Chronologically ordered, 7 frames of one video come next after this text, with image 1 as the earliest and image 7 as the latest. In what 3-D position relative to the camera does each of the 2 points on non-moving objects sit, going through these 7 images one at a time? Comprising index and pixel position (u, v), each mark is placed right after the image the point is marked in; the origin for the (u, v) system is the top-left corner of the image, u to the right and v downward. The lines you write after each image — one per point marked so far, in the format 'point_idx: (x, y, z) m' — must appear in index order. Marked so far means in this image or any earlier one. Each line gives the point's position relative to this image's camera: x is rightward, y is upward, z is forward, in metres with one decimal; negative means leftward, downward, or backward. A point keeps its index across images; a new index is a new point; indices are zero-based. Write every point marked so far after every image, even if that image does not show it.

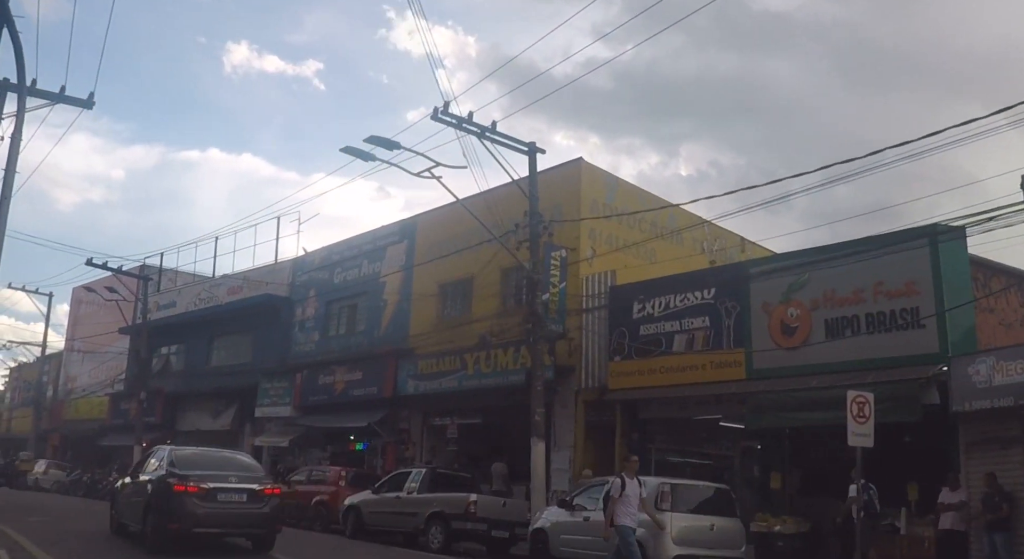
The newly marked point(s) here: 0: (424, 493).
0: (-1.7, -4.1, +17.1) m
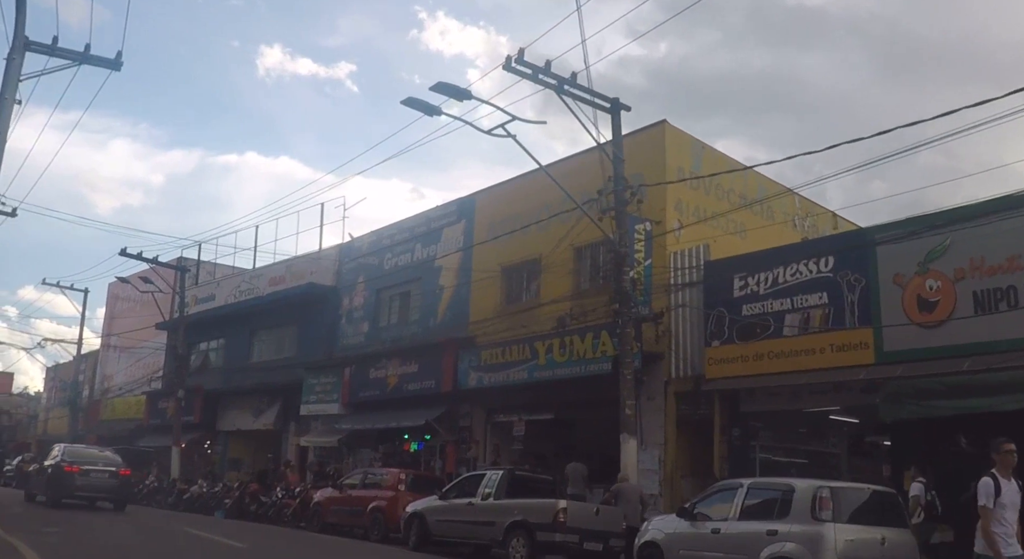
0: (-0.2, -3.6, +14.7) m
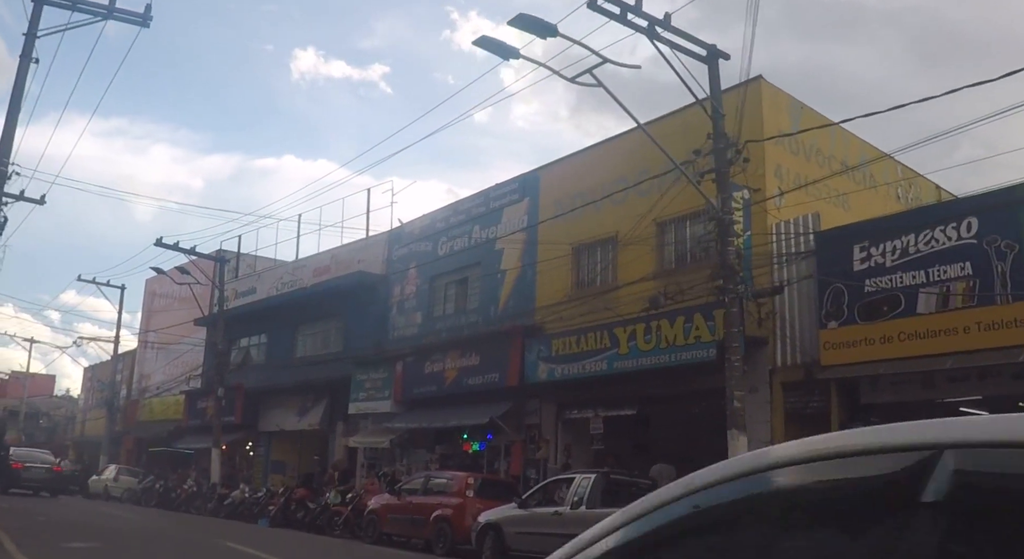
0: (+1.2, -3.2, +12.4) m
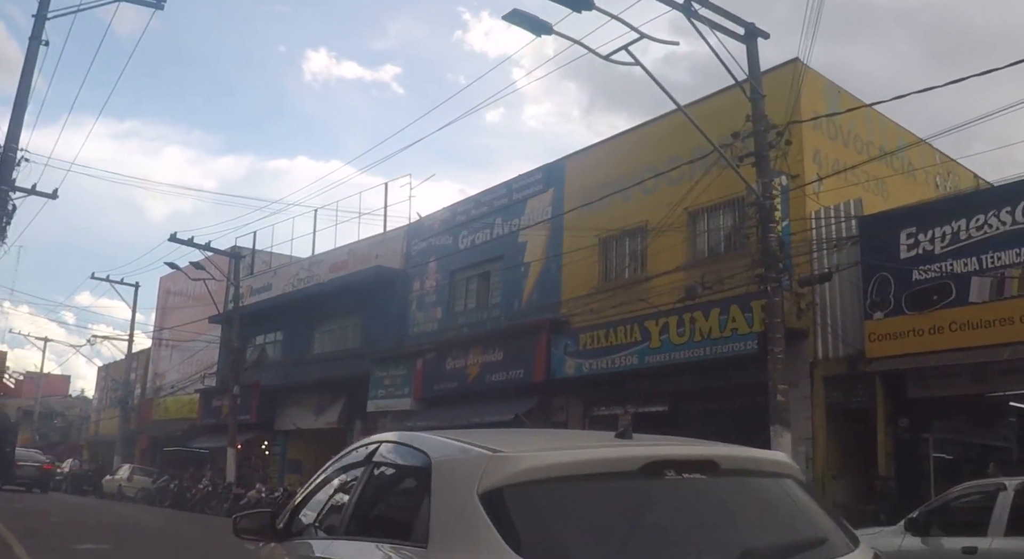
0: (+1.6, -3.0, +11.8) m
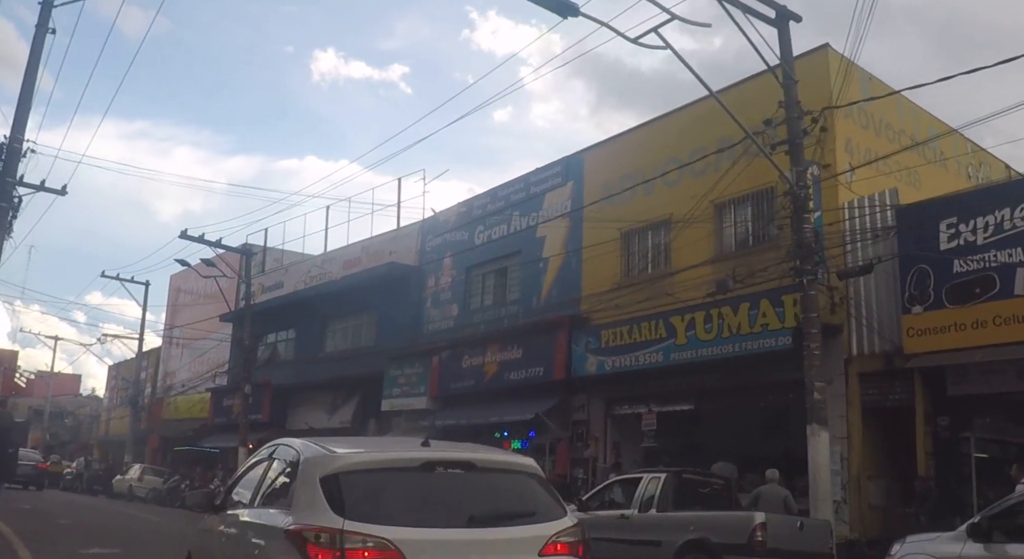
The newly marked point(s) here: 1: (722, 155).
0: (+2.0, -2.9, +11.2) m
1: (+4.0, +2.4, +17.0) m
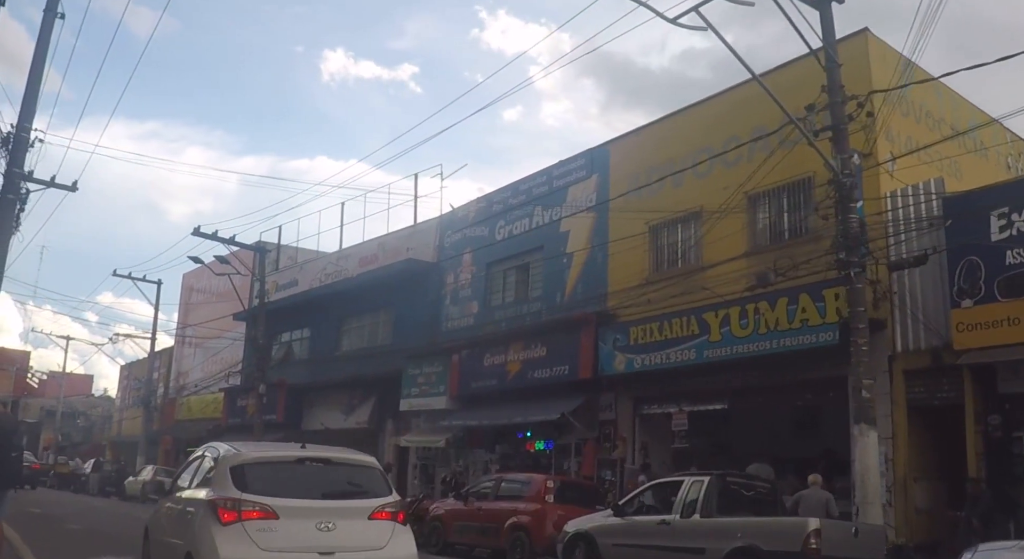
0: (+2.4, -2.8, +10.6) m
1: (+4.5, +2.5, +16.4) m
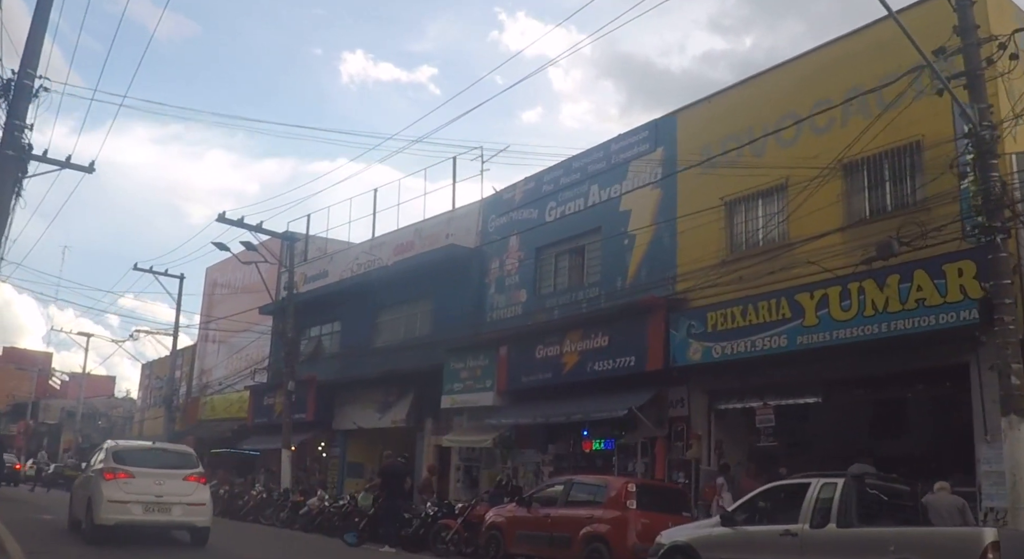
0: (+3.4, -2.4, +8.8) m
1: (+5.5, +2.8, +14.6) m
